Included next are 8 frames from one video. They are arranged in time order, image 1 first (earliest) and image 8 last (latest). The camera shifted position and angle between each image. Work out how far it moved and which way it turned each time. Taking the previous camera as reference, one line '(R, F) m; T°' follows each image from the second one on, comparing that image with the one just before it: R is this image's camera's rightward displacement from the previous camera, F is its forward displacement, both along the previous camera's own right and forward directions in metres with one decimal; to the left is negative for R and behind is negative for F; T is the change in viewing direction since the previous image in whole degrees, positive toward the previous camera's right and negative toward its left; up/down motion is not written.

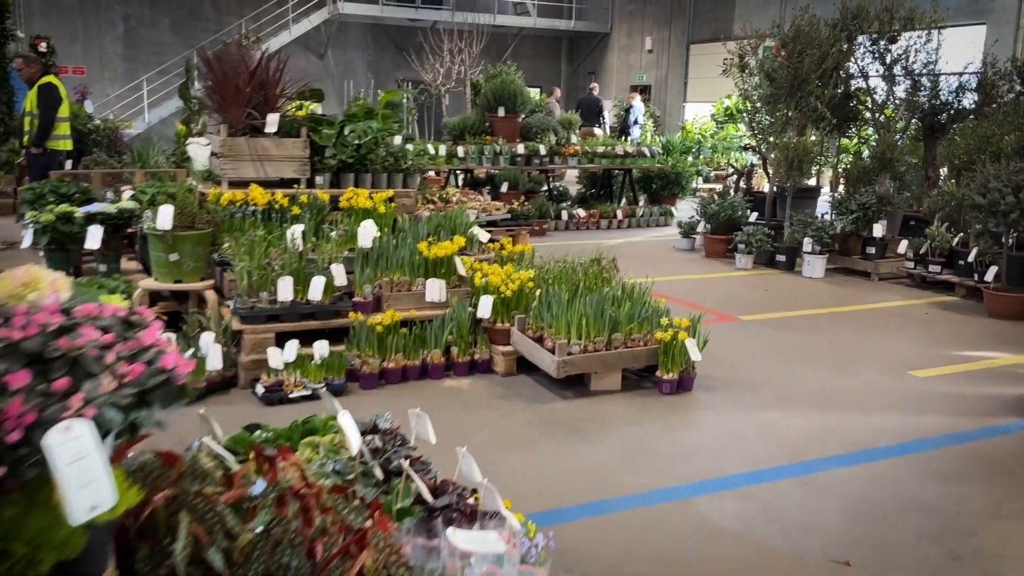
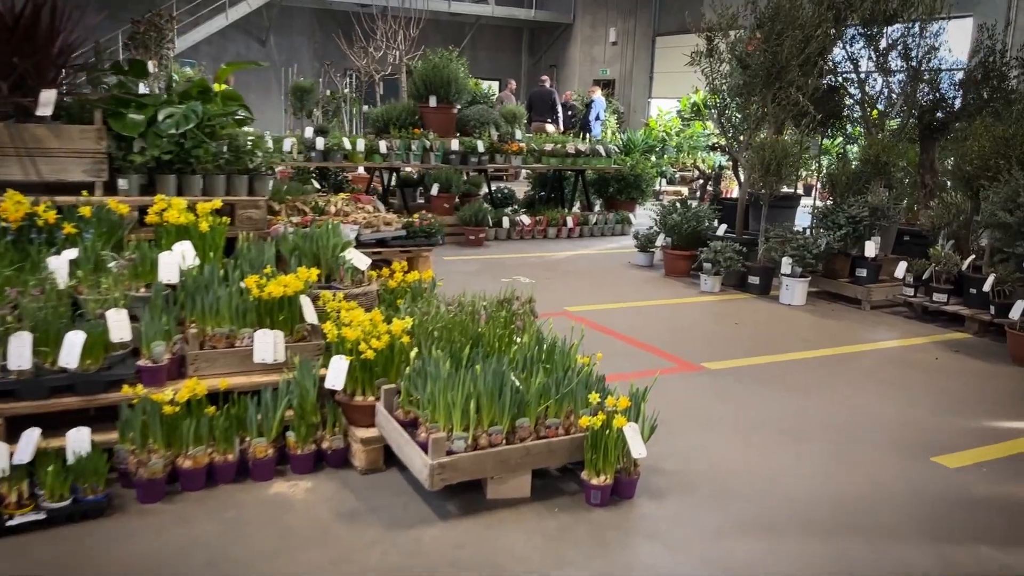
(+0.4, +1.4) m; +2°
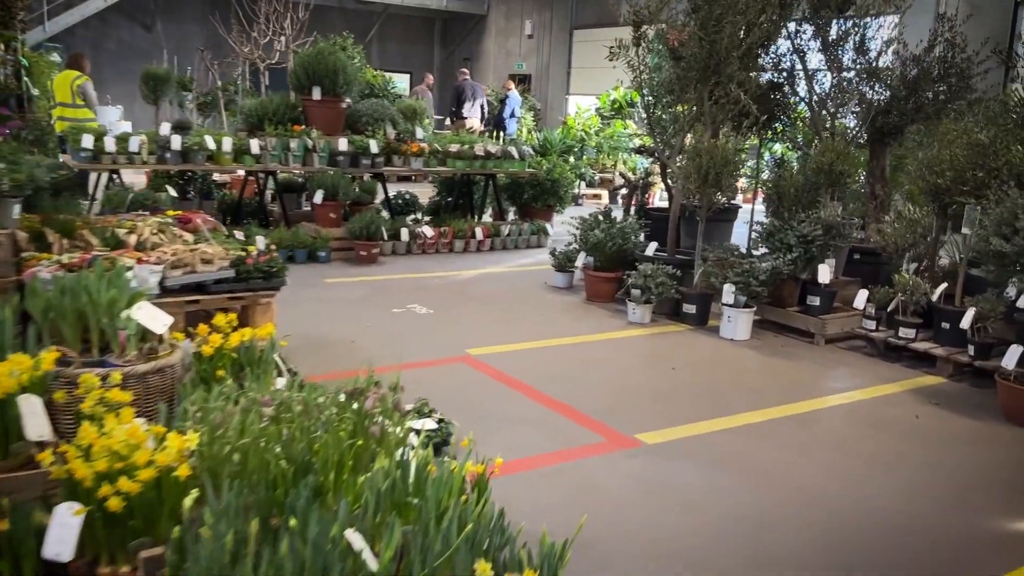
(+0.2, +1.1) m; +5°
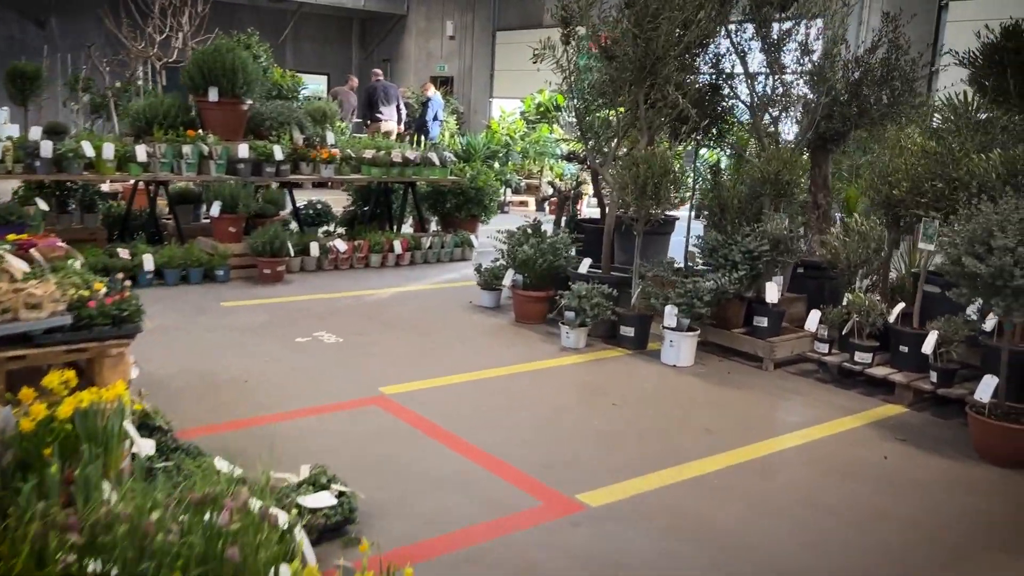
(0.0, +0.6) m; +5°
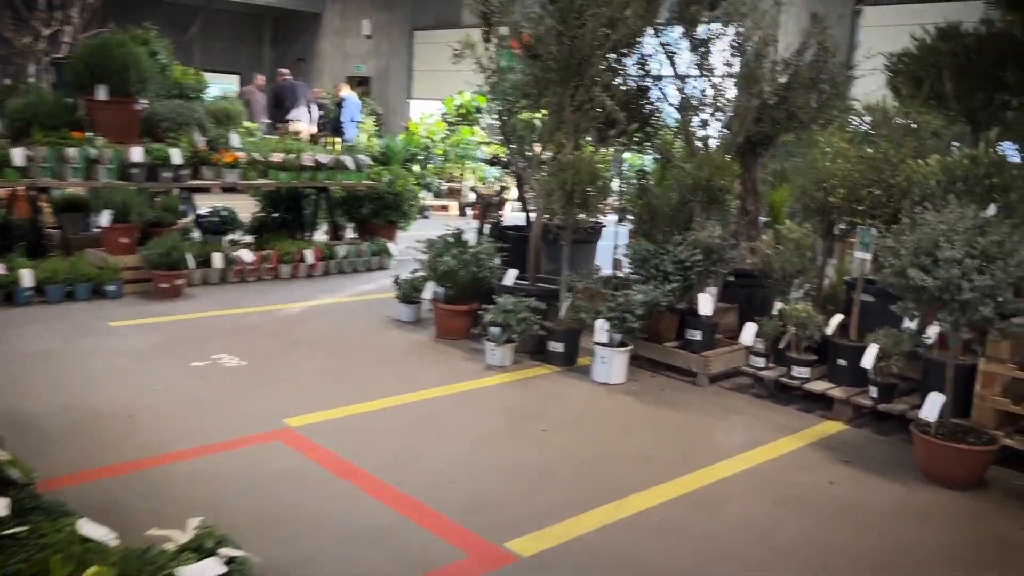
(0.0, +0.3) m; +5°
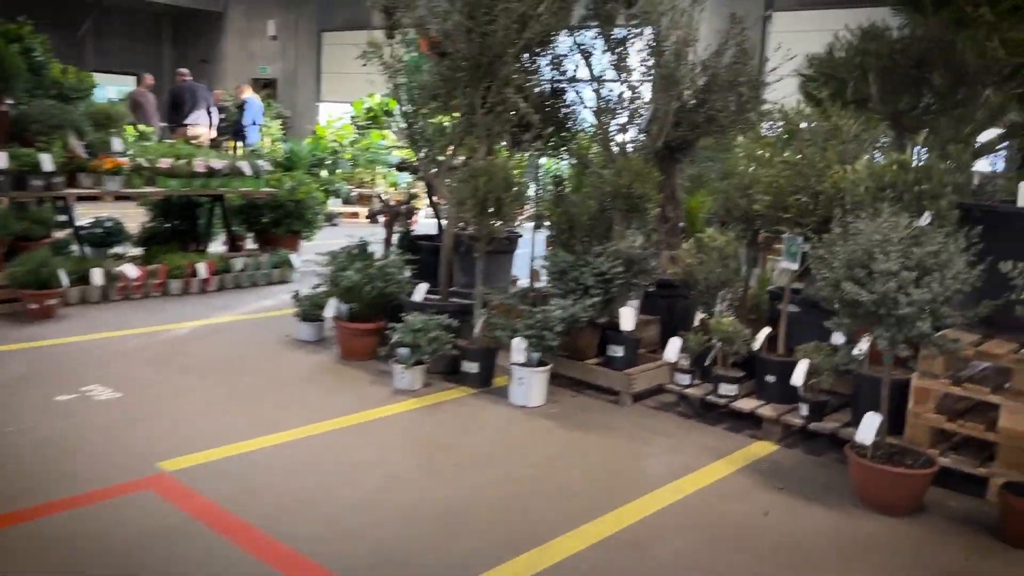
(0.0, +0.3) m; +5°
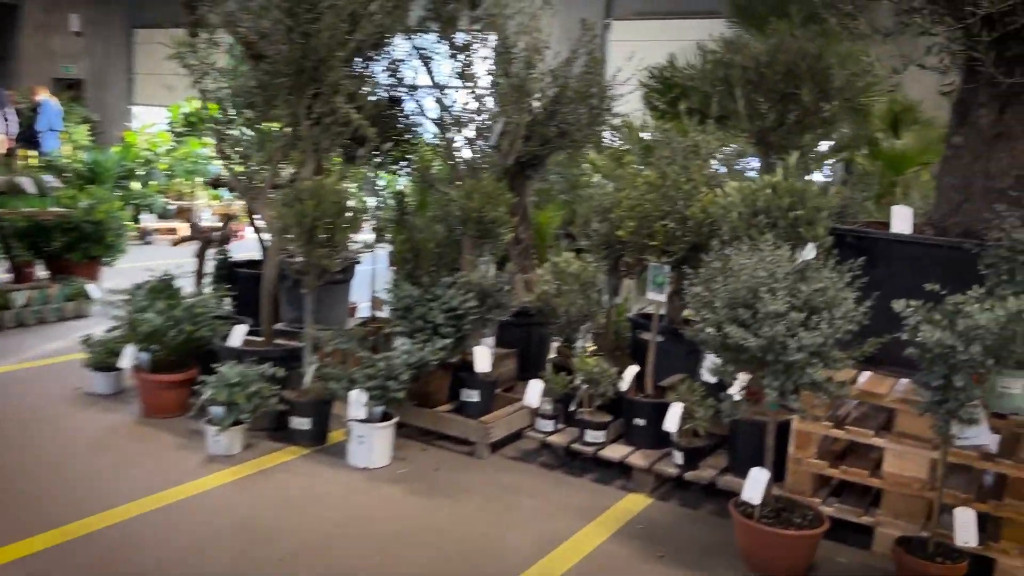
(0.0, +0.5) m; +10°
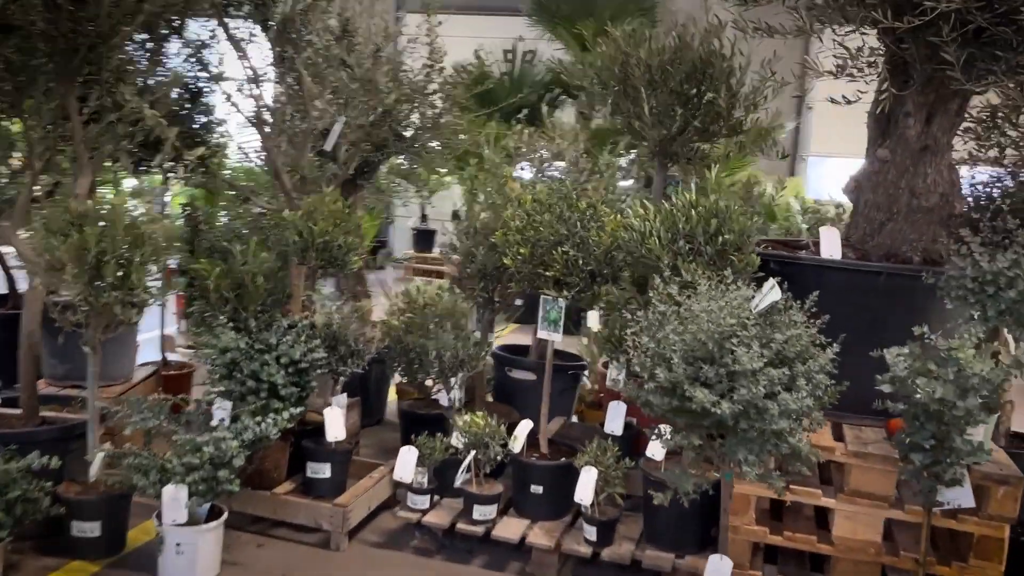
(-0.3, +0.8) m; +15°
